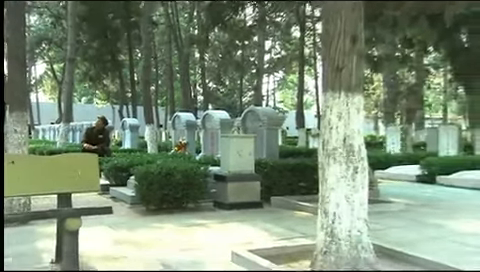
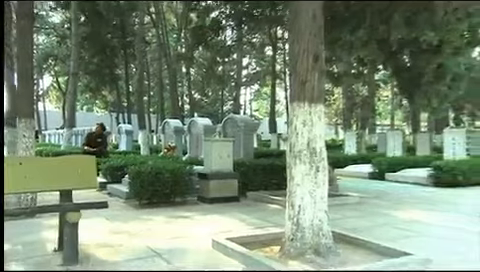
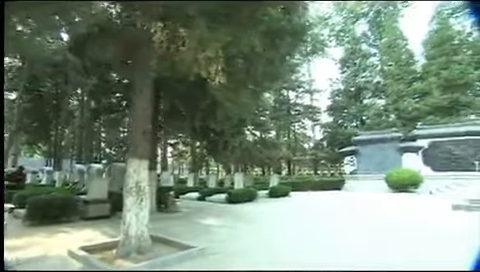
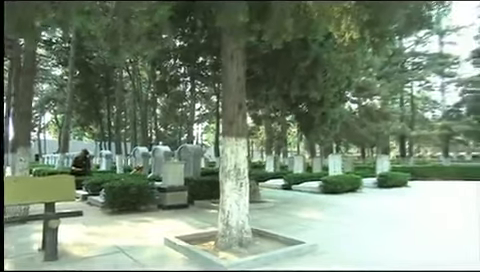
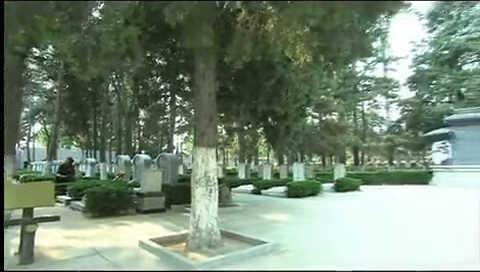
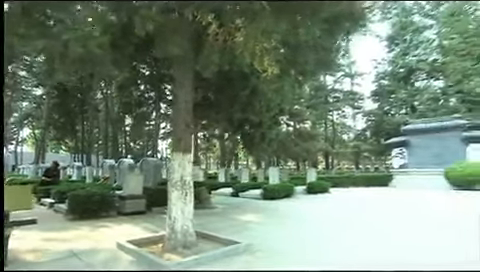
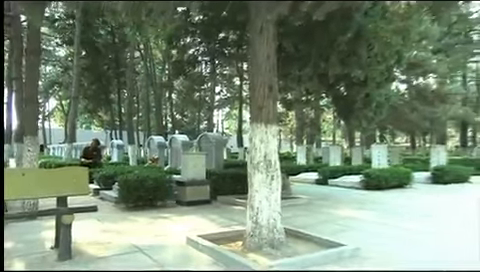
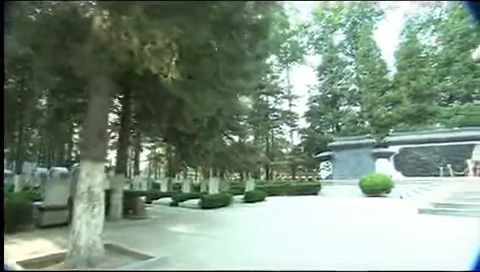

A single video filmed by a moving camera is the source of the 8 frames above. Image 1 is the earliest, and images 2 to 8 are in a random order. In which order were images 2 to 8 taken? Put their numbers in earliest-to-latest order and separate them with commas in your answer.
2, 7, 4, 5, 6, 3, 8
